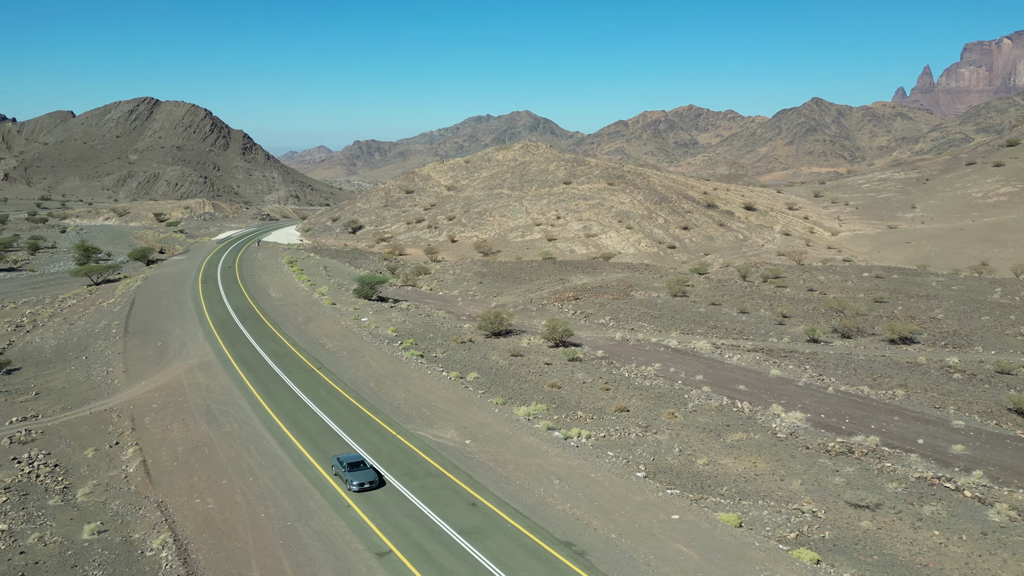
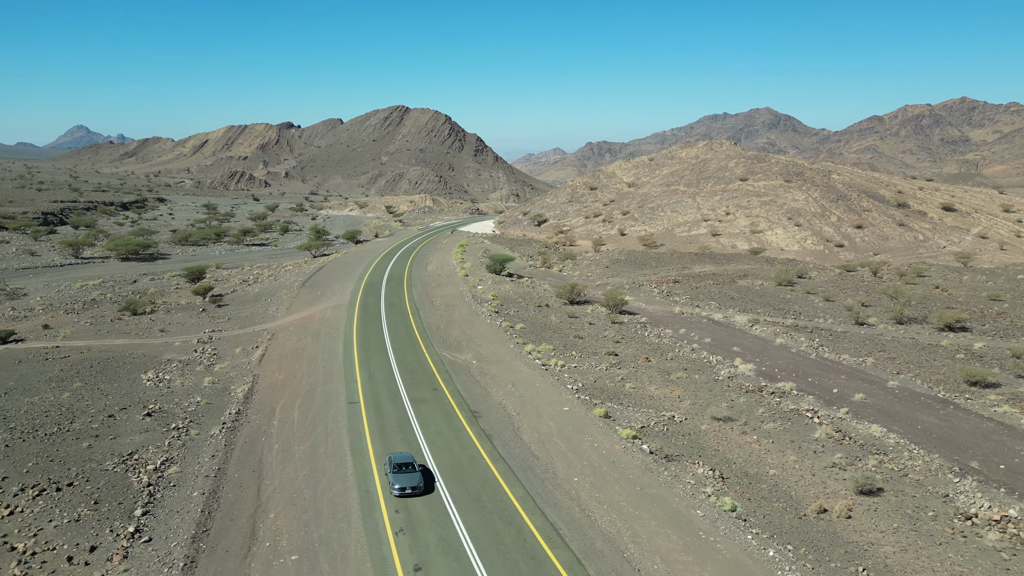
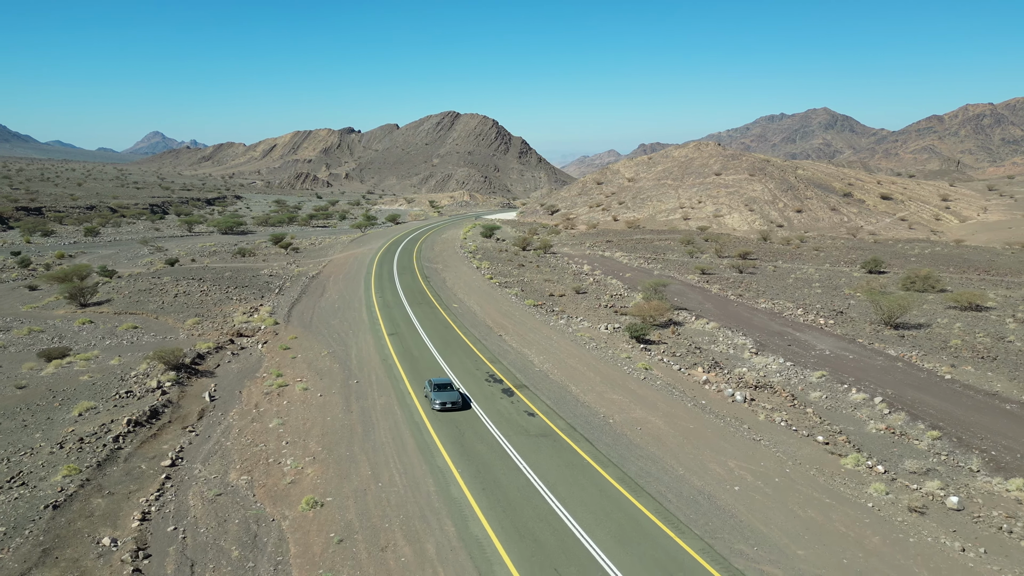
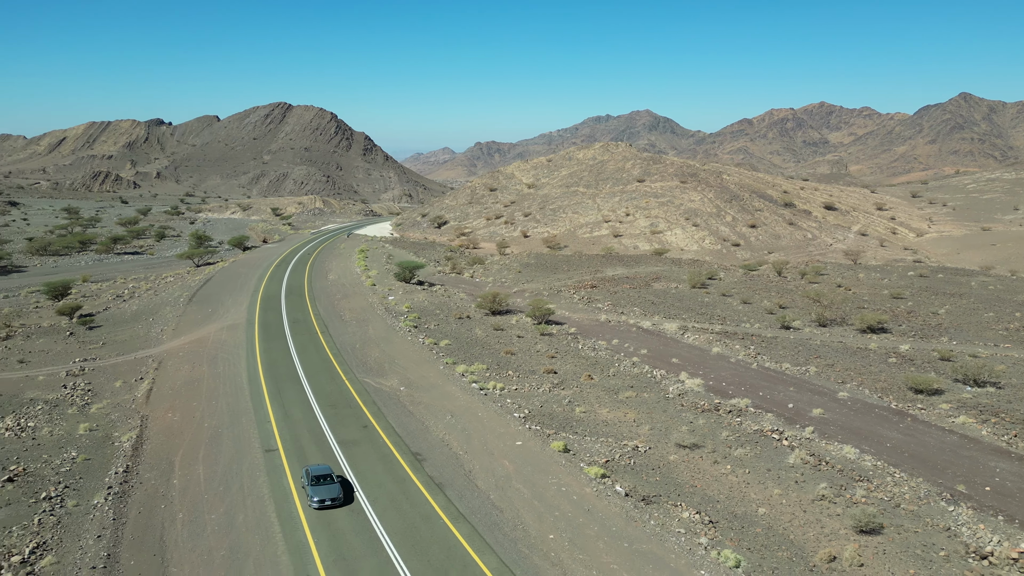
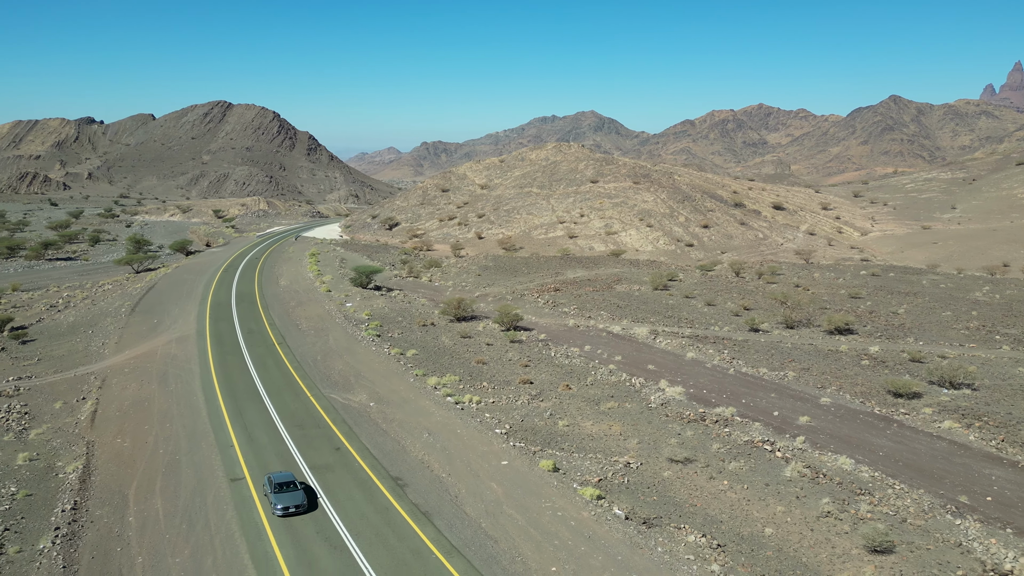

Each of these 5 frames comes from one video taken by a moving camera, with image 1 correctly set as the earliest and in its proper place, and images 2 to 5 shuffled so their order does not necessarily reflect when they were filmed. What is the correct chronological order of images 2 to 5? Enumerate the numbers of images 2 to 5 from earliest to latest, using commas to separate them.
5, 4, 2, 3
